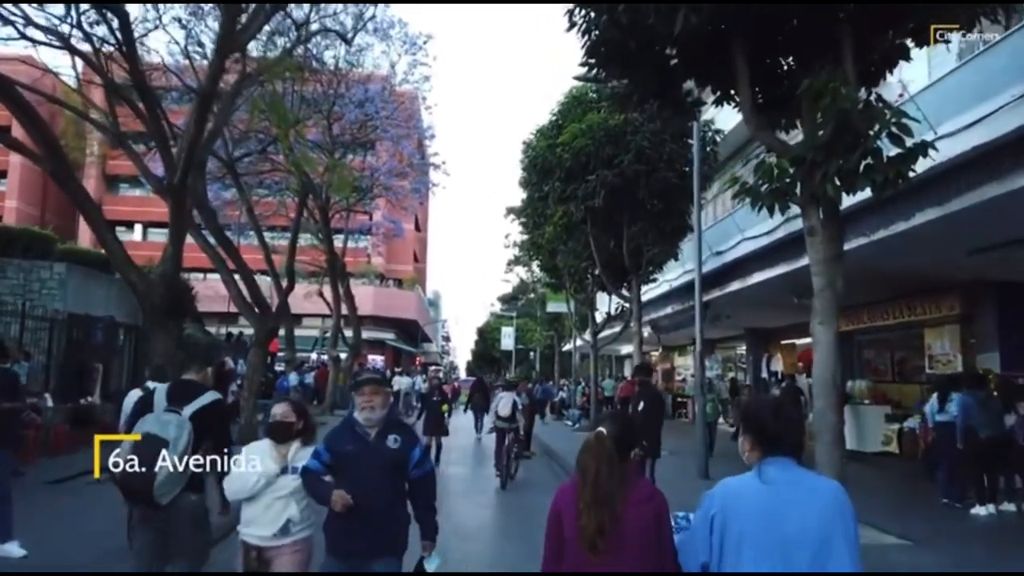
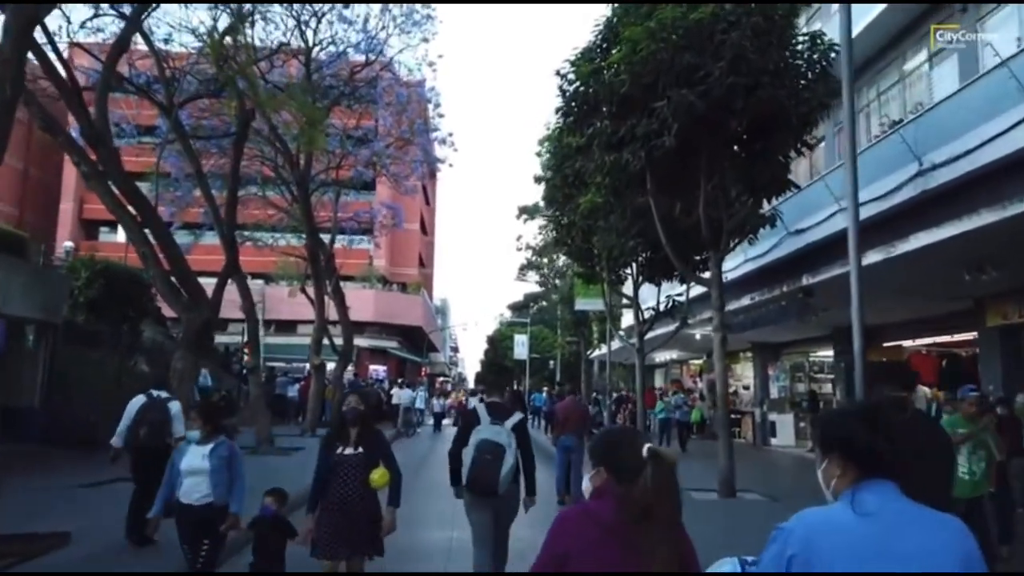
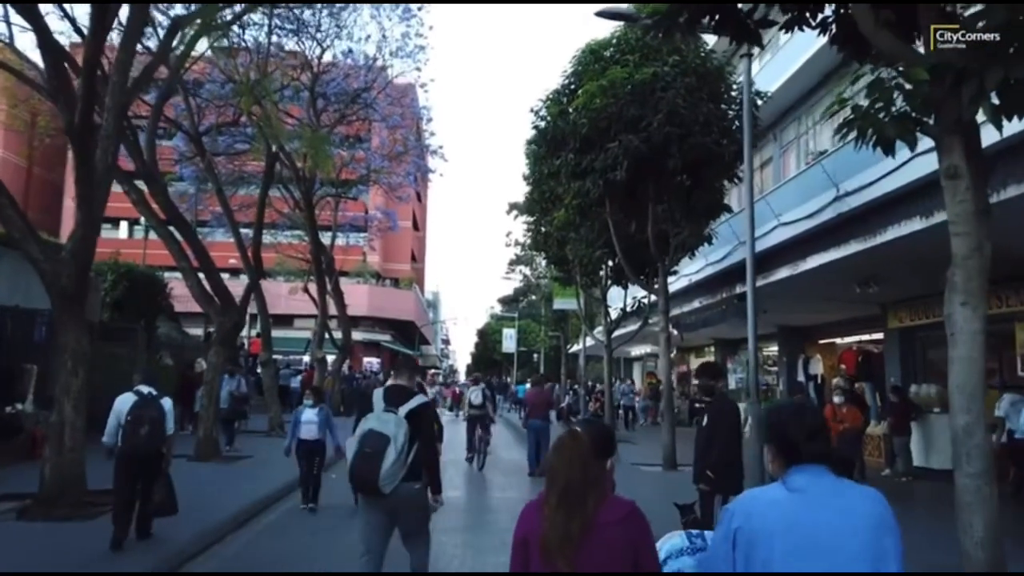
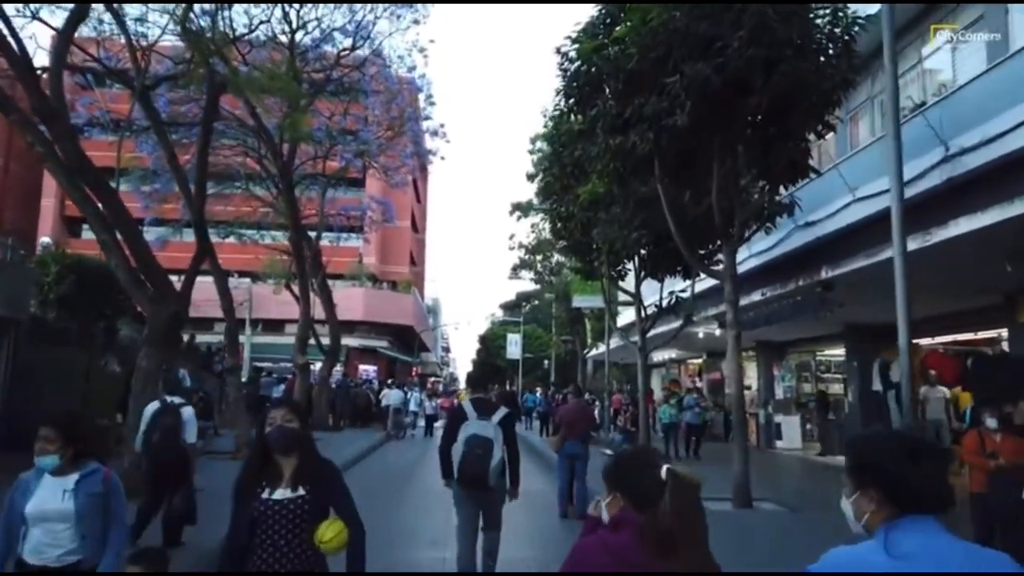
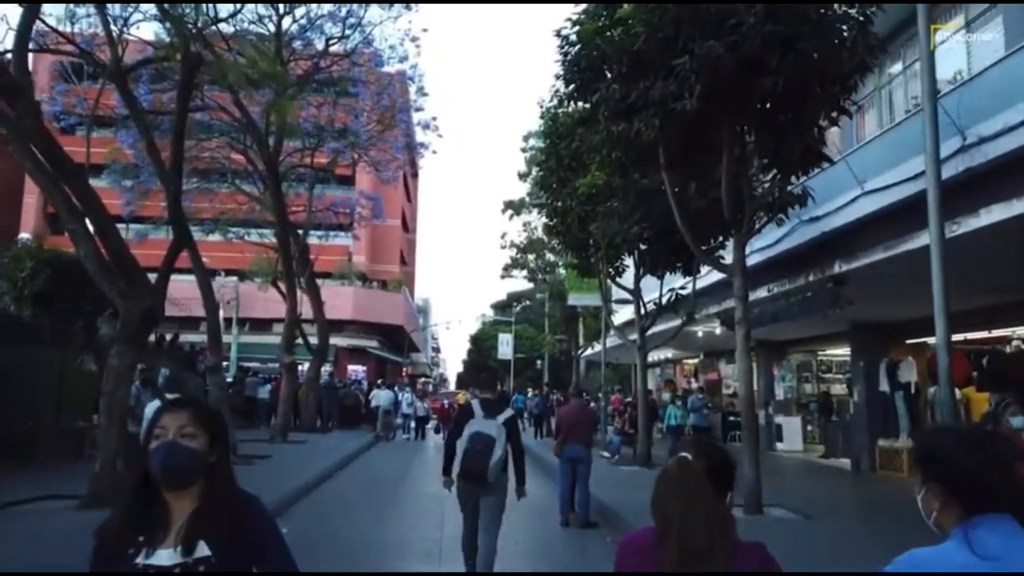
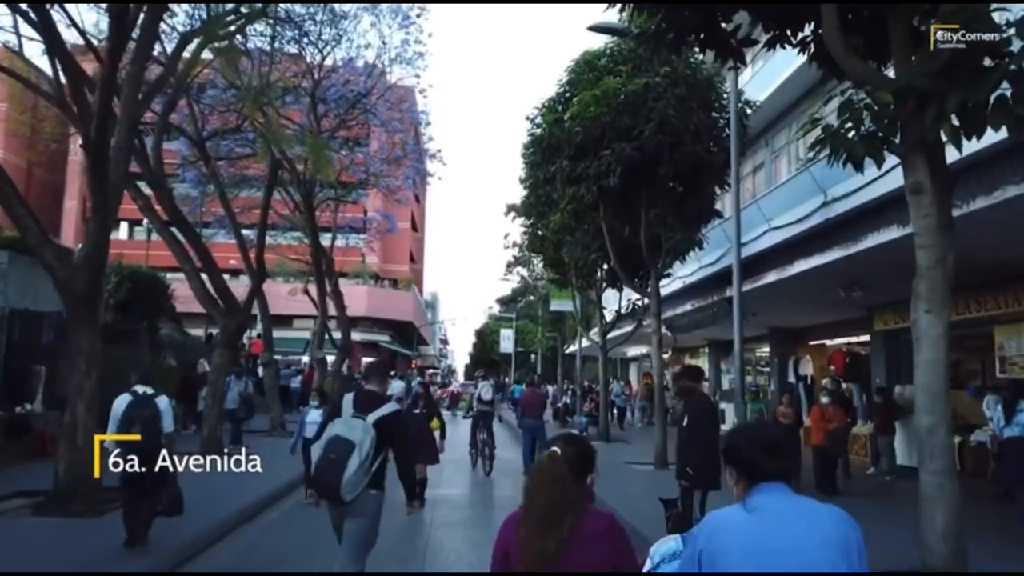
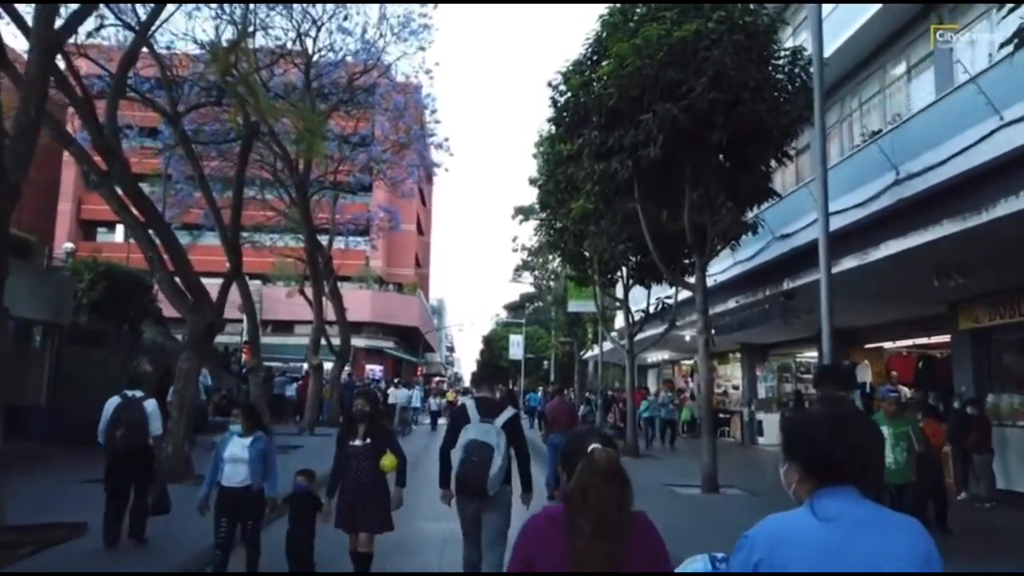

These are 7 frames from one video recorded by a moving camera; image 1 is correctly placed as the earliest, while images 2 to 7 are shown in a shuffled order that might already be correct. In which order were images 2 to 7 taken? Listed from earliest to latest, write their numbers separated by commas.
6, 3, 7, 2, 4, 5
